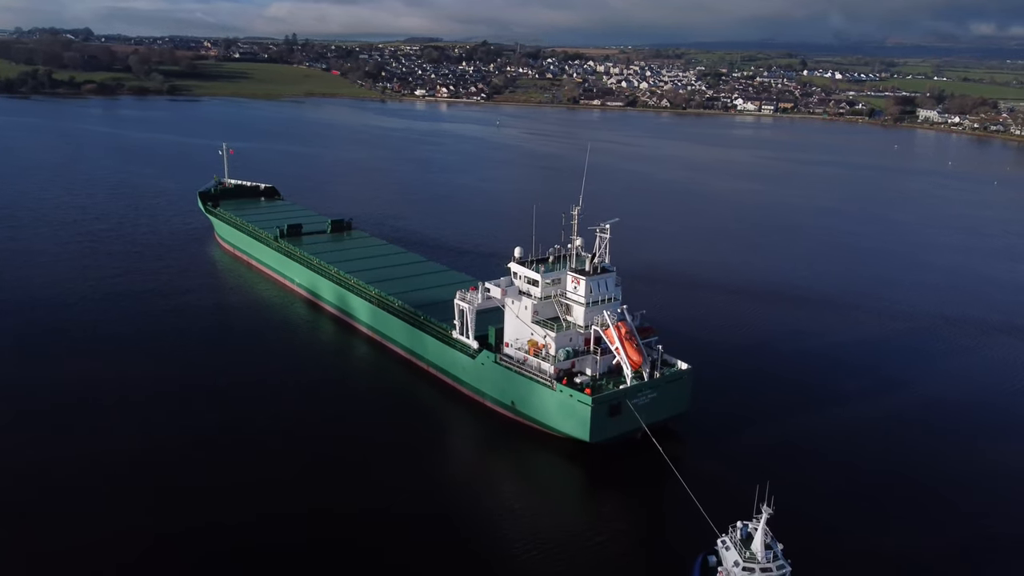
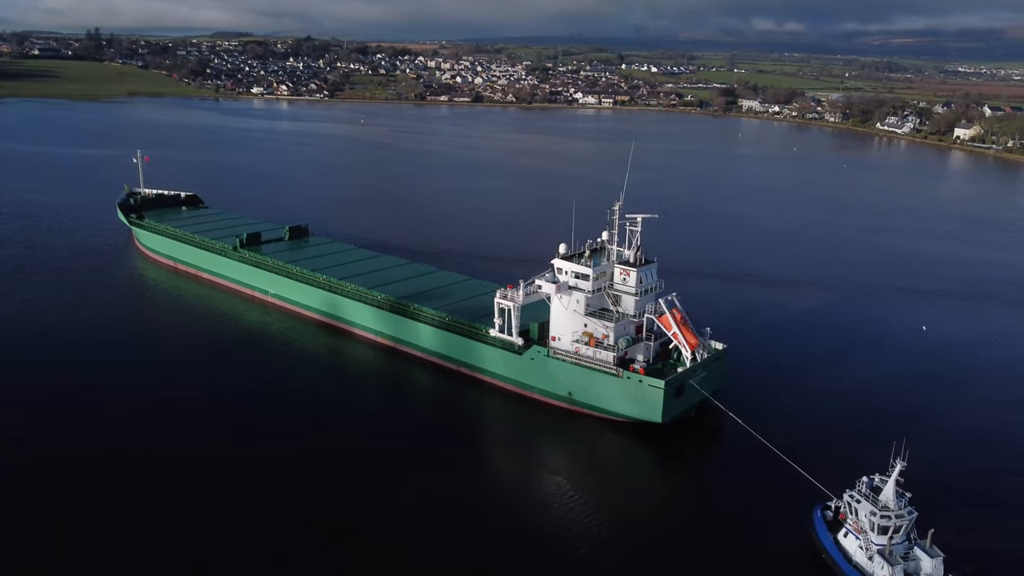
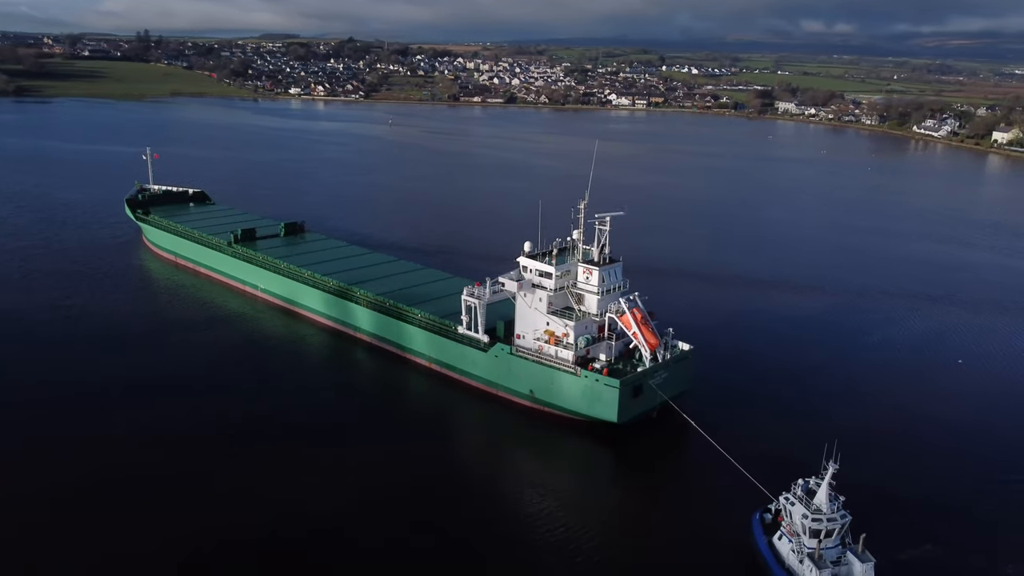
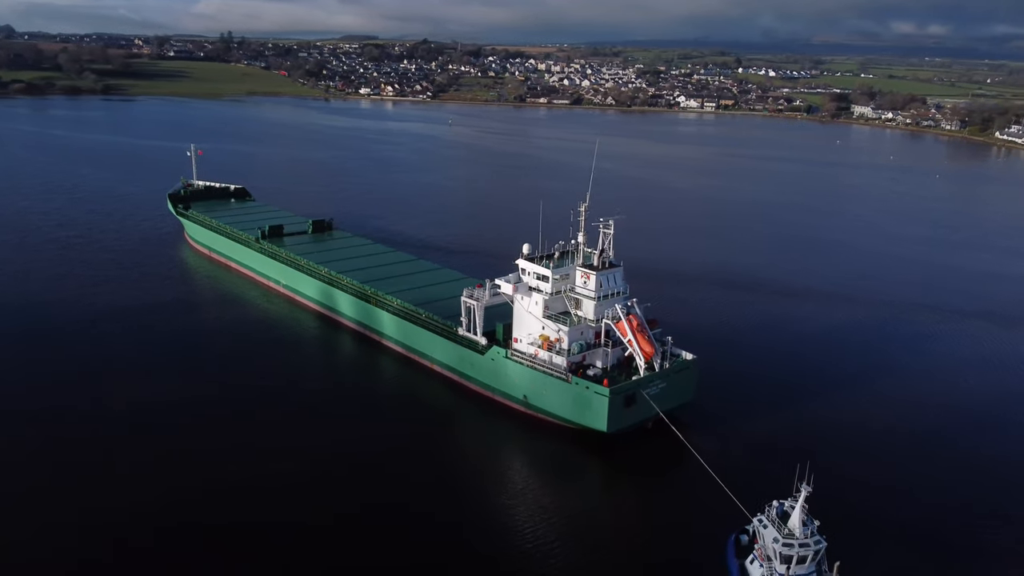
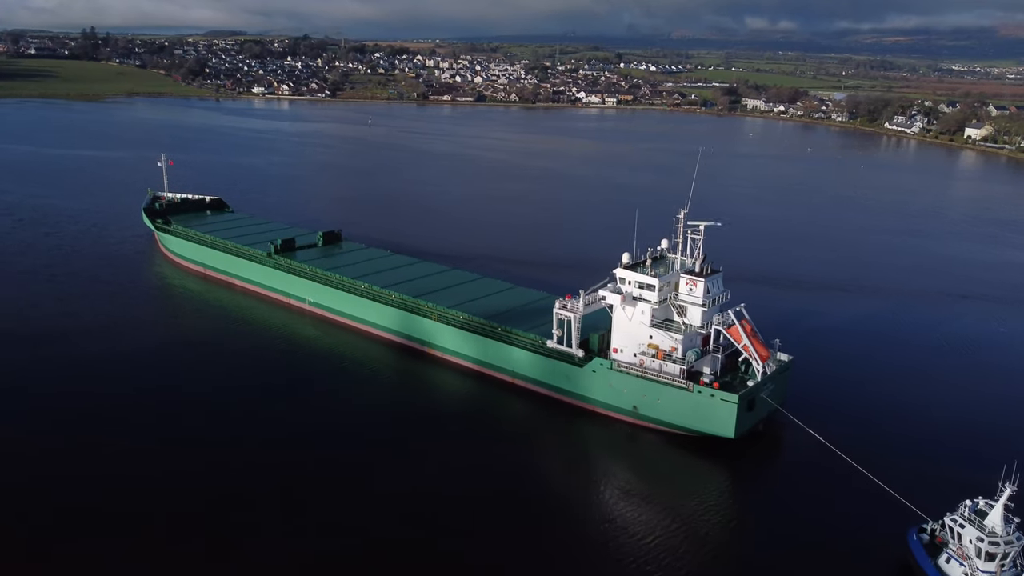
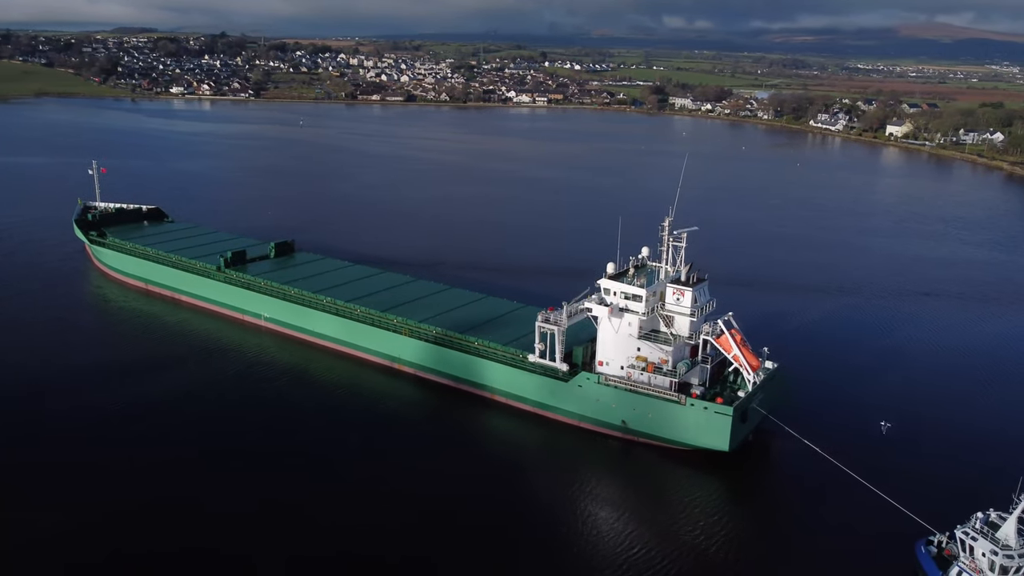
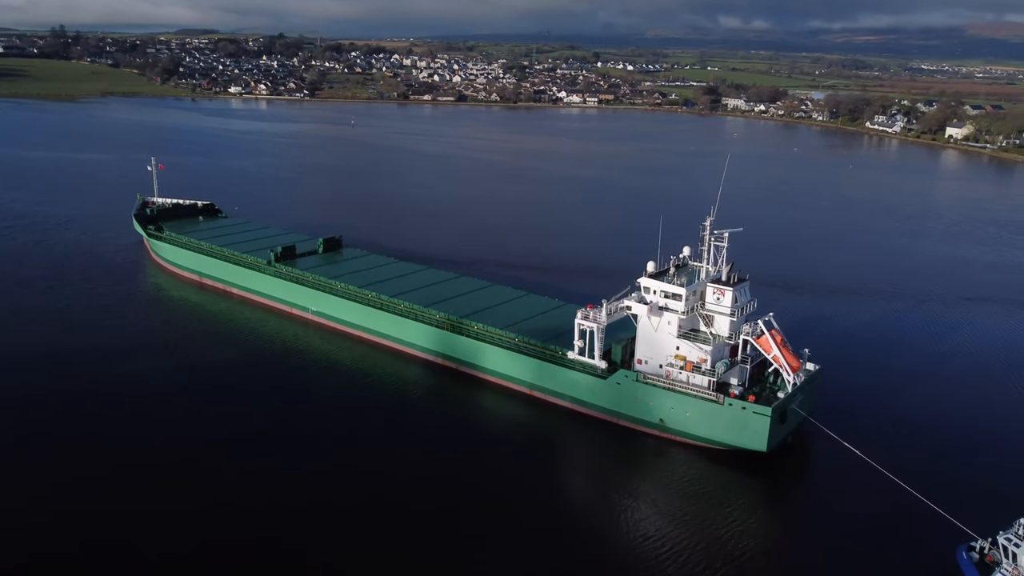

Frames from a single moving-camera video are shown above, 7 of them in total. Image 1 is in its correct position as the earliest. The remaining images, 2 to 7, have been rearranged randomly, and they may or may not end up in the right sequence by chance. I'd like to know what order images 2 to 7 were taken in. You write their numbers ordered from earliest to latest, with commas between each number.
4, 3, 2, 5, 7, 6
